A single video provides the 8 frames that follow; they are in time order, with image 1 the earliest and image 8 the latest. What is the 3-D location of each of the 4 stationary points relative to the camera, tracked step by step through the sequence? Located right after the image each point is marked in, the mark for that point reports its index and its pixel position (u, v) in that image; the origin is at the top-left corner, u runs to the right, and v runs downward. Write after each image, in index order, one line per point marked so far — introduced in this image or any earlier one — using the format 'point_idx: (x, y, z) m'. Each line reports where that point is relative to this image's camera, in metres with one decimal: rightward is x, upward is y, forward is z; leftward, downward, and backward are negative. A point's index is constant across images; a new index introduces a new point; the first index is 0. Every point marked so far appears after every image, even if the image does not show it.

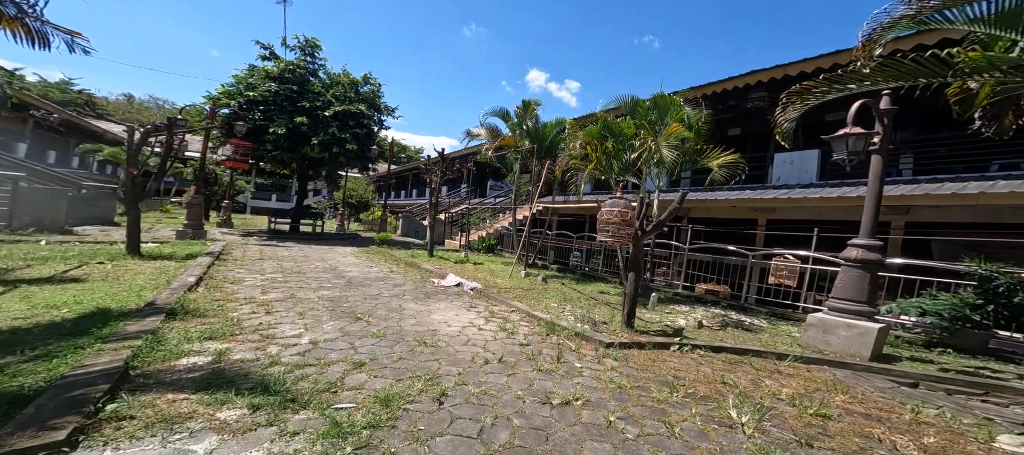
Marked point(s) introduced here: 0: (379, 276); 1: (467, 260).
0: (-2.6, -0.9, +7.1) m
1: (-1.5, -1.0, +10.9) m
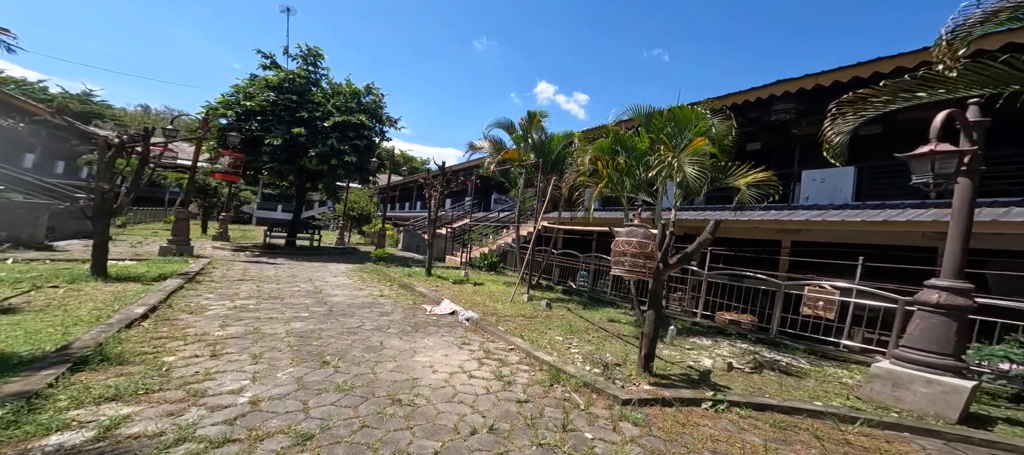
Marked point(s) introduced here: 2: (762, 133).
0: (-2.6, -1.3, +6.5) m
1: (-1.5, -1.5, +10.1) m
2: (+5.6, +2.1, +8.5) m
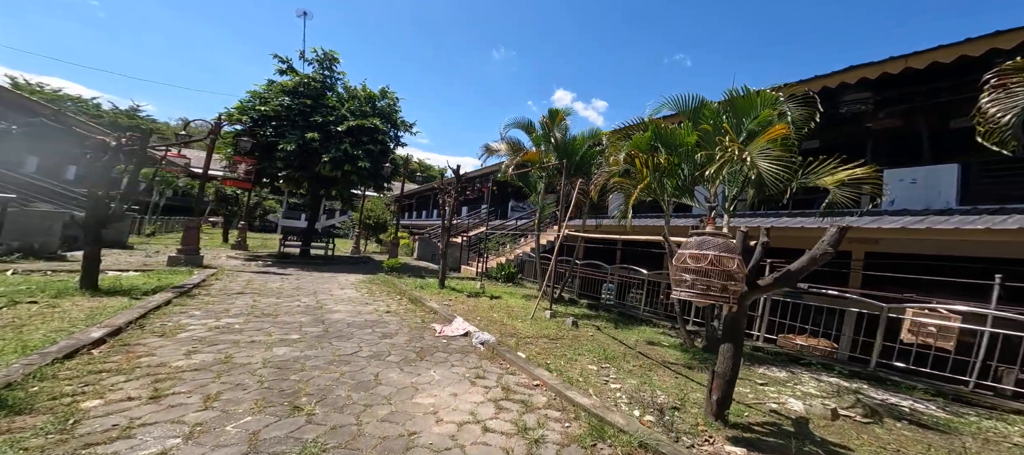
0: (-2.3, -1.4, +5.7) m
1: (-0.9, -1.7, +9.3) m
2: (+6.1, +2.0, +7.3) m
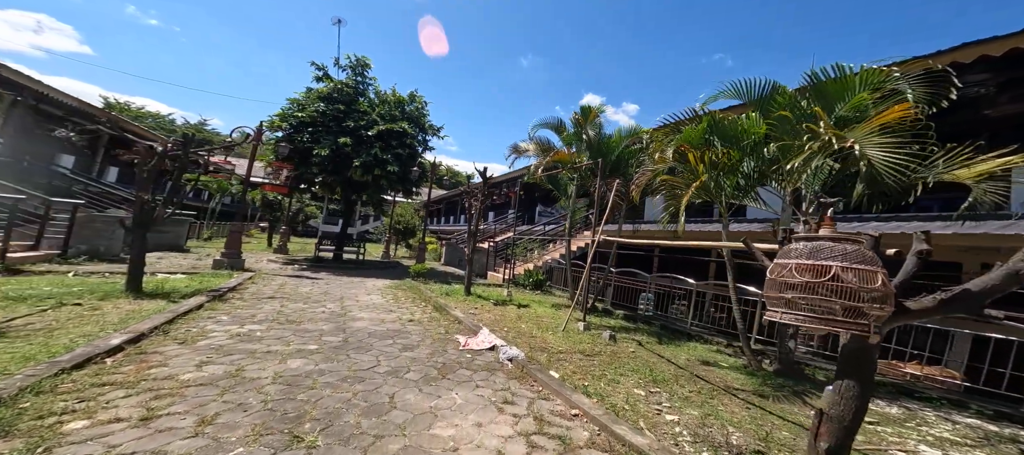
0: (-1.8, -1.4, +5.3) m
1: (-0.1, -1.8, +8.8) m
2: (+6.7, +1.9, +6.2) m
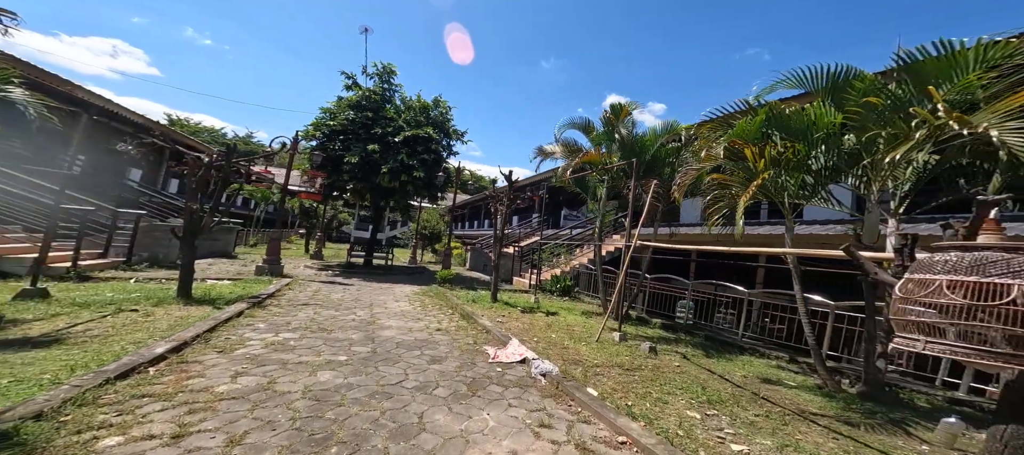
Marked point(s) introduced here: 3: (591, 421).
0: (-1.3, -1.5, +5.2) m
1: (+0.6, -1.9, +8.6) m
2: (+7.2, +1.9, +5.5) m
3: (+0.7, -1.6, +3.1) m
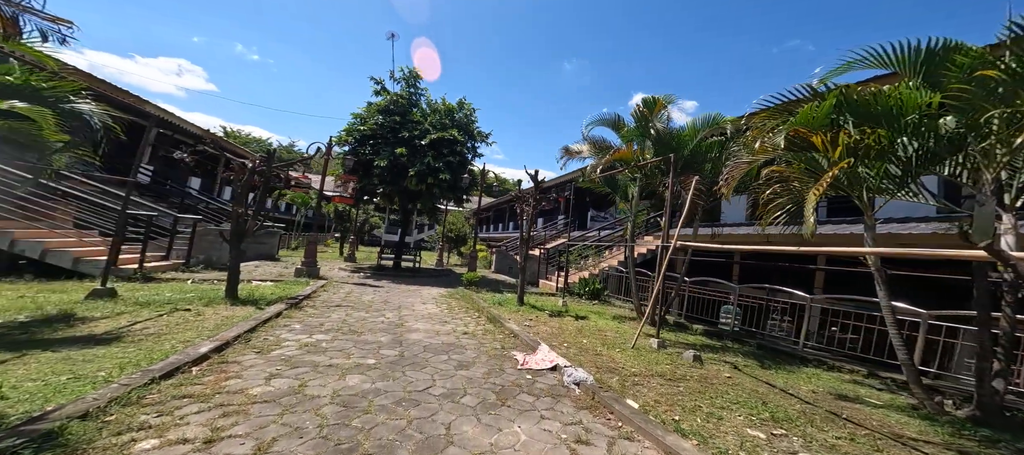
0: (-0.9, -1.6, +5.1) m
1: (+1.3, -1.9, +8.3) m
2: (+7.6, +2.0, +4.8) m
3: (+0.9, -1.6, +2.8) m
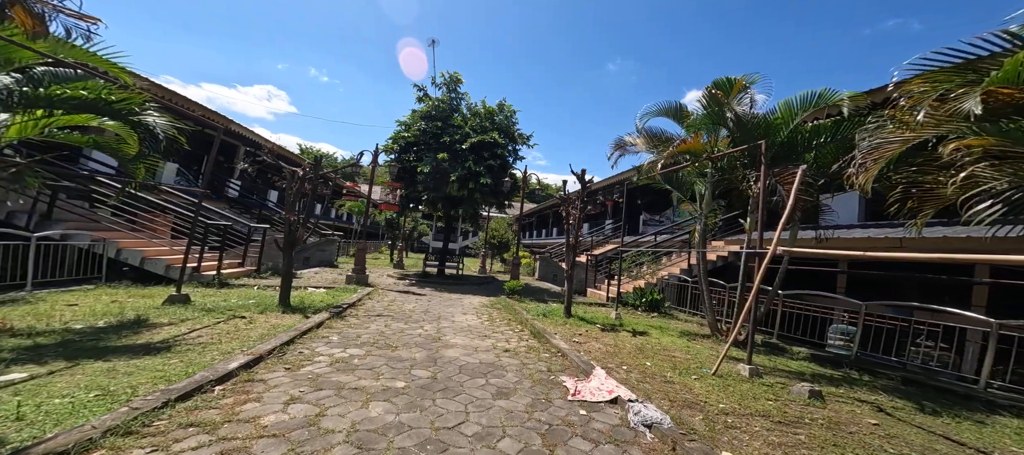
0: (-0.3, -1.6, +4.6) m
1: (+2.3, -2.0, +7.4) m
2: (+8.0, +2.0, +3.2) m
3: (+1.2, -1.6, +2.1) m
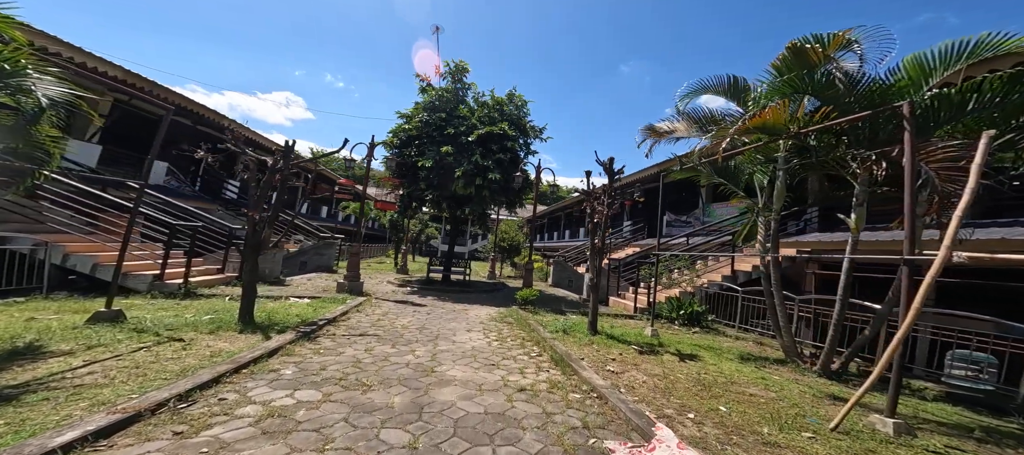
0: (-0.1, -1.6, +3.2) m
1: (+2.5, -1.9, +6.0) m
2: (+8.1, +2.2, +1.6) m
3: (+1.3, -1.5, +0.6) m
